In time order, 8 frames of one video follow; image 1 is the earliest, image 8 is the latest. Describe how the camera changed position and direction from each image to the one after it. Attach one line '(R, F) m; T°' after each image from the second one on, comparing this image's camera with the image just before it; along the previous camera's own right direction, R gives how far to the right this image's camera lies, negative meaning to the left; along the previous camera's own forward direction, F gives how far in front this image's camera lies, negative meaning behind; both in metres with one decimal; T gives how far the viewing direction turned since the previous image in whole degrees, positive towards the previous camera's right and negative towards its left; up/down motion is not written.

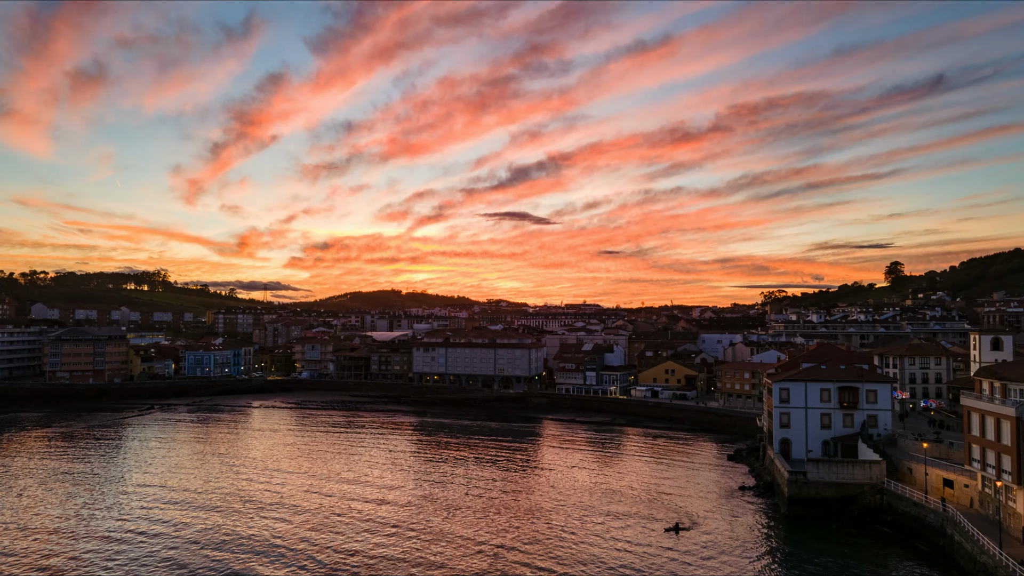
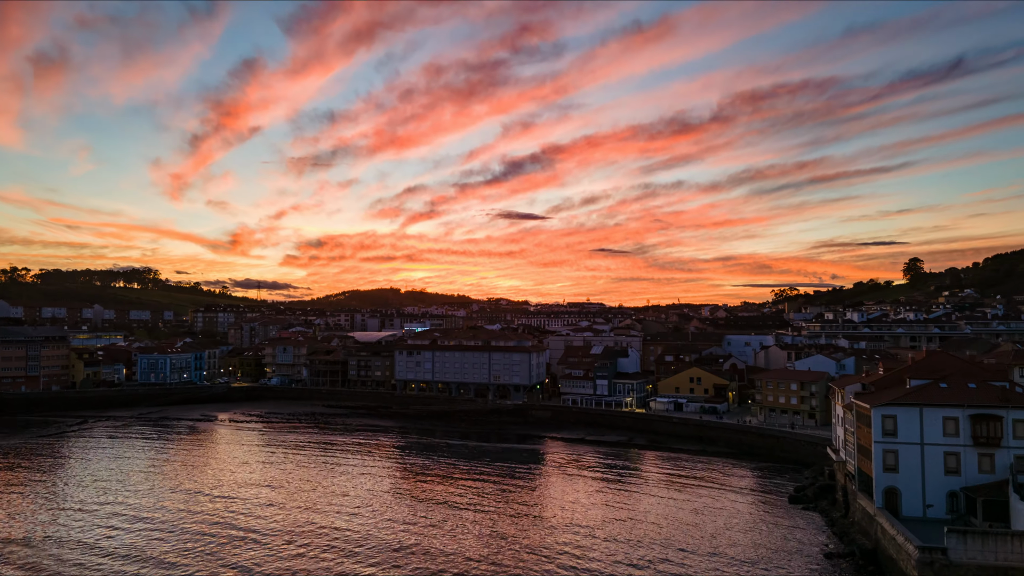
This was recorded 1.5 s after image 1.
(+0.2, +11.5) m; 0°
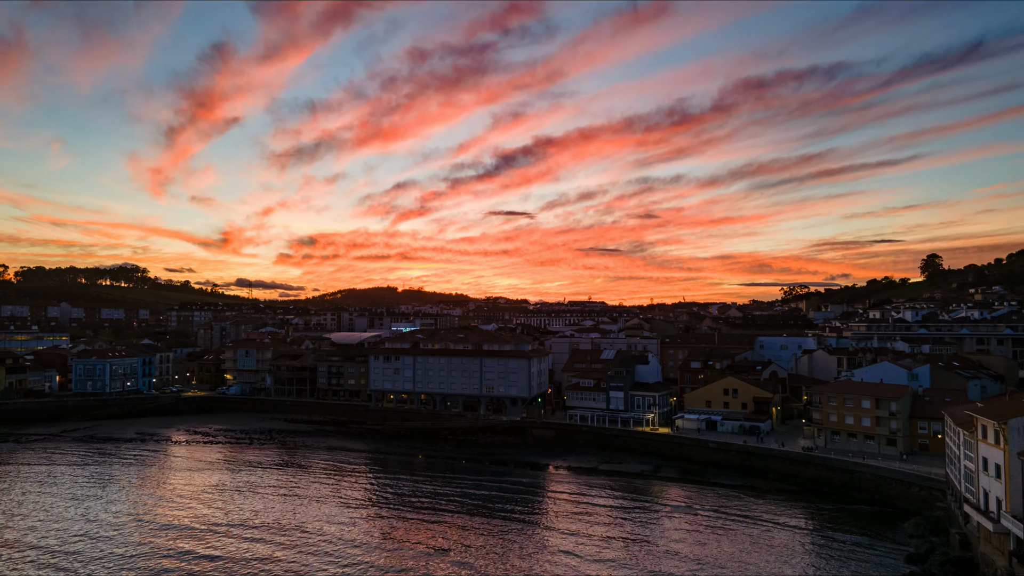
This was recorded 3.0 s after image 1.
(+0.1, +11.5) m; 0°
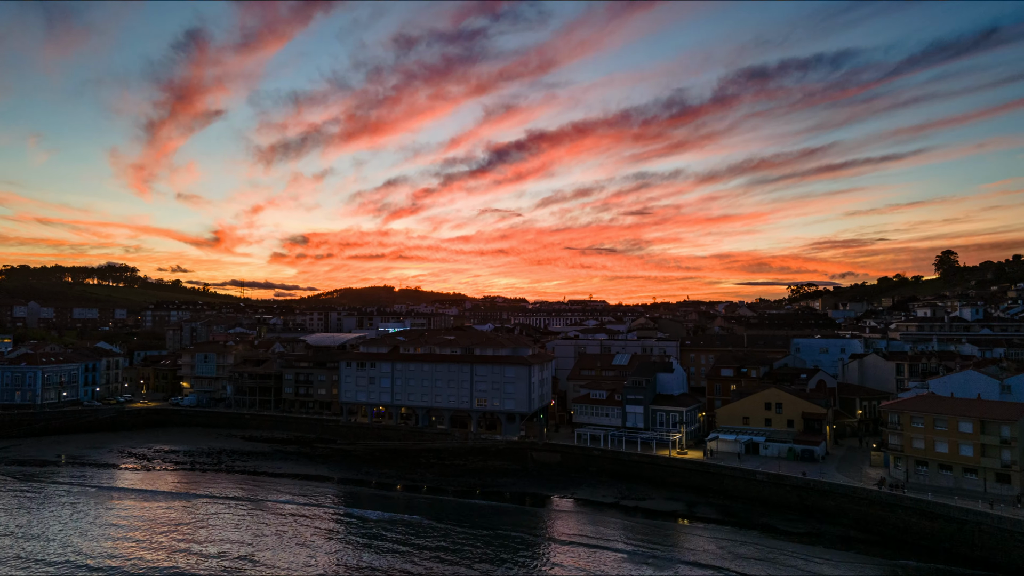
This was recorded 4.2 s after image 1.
(+0.1, +9.5) m; 0°
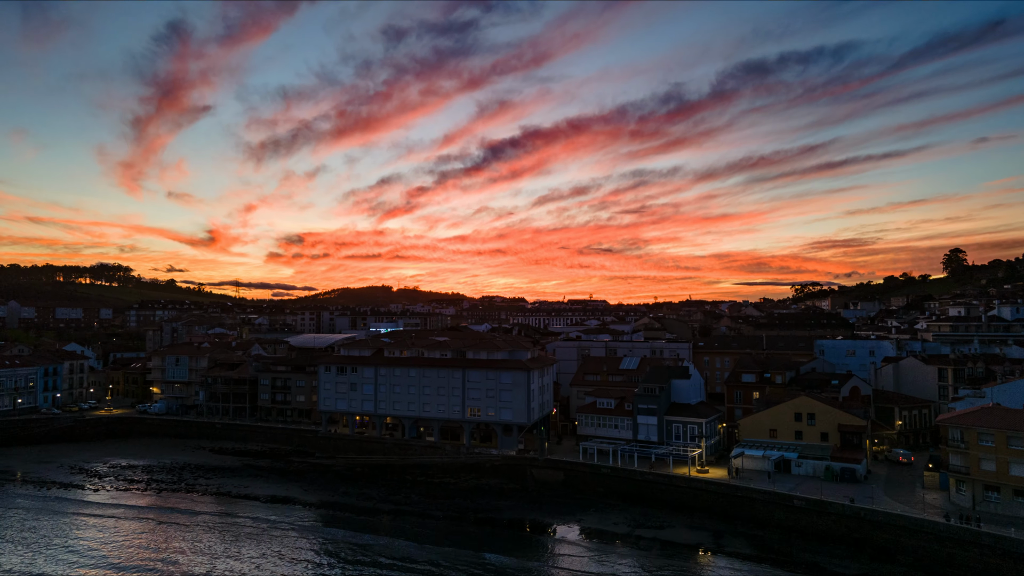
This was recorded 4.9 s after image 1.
(+0.1, +5.2) m; 0°
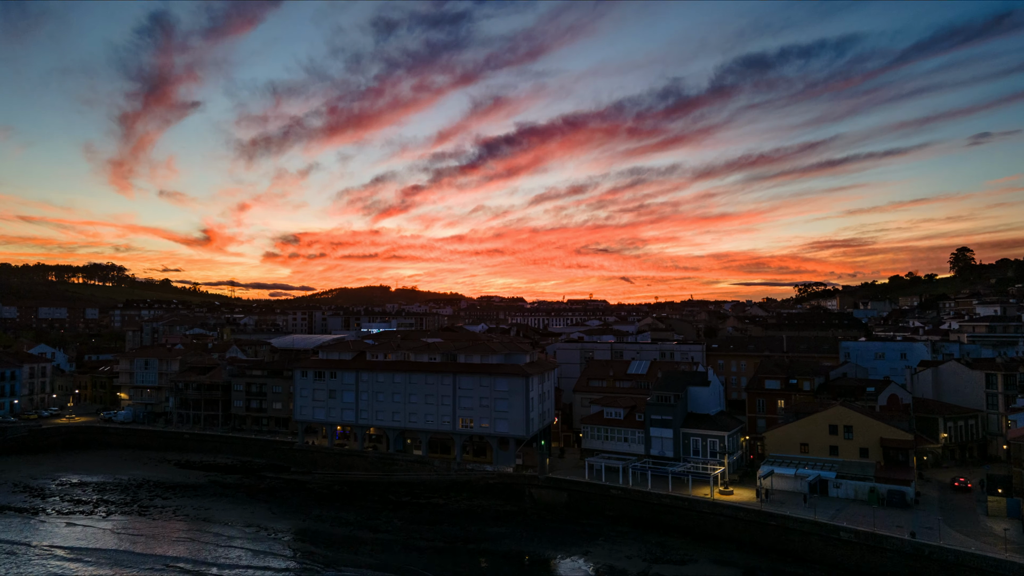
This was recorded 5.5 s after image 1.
(+0.1, +4.7) m; 0°
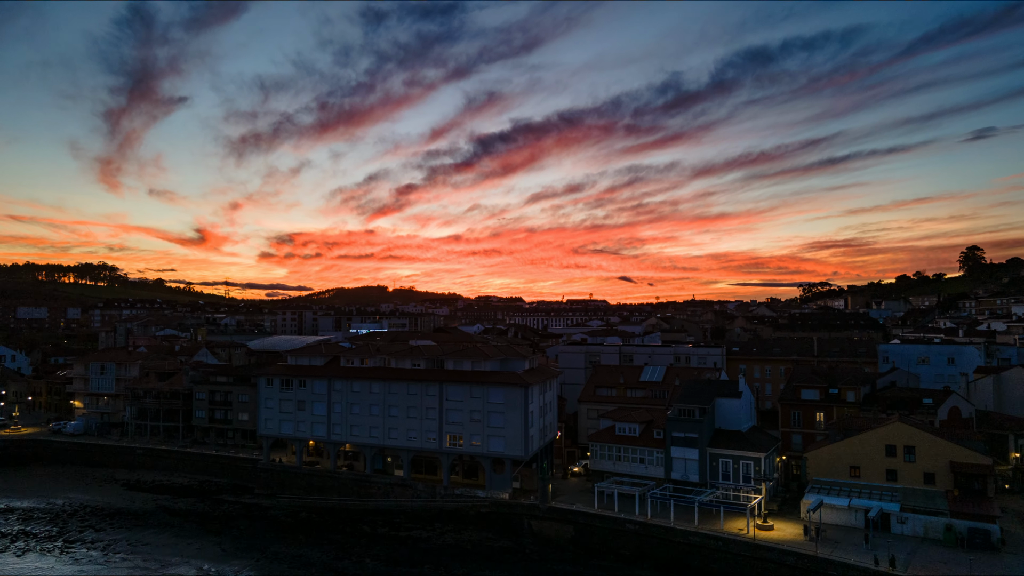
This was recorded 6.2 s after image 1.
(+0.1, +5.6) m; 0°
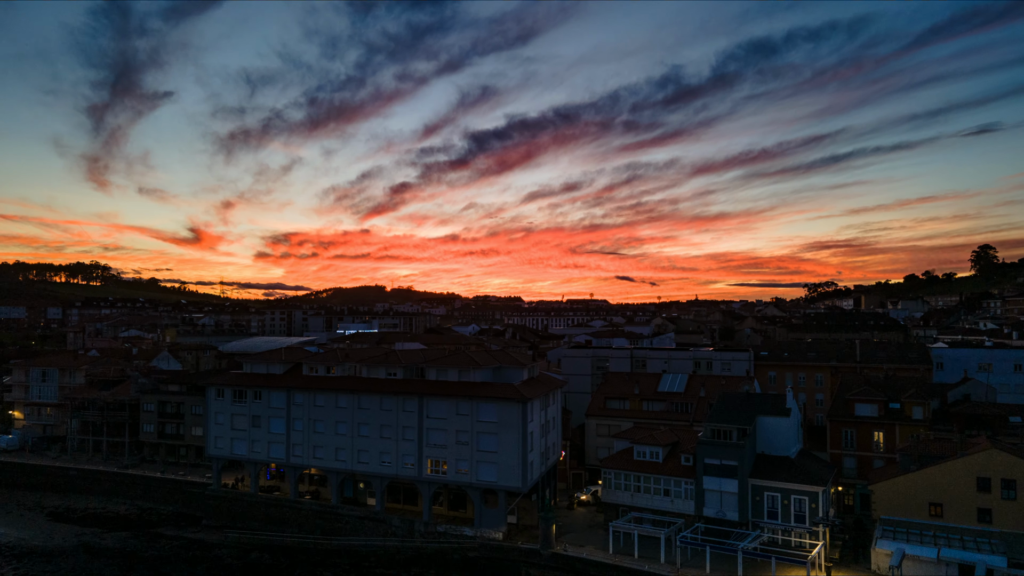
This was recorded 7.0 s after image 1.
(+0.1, +5.9) m; 0°
